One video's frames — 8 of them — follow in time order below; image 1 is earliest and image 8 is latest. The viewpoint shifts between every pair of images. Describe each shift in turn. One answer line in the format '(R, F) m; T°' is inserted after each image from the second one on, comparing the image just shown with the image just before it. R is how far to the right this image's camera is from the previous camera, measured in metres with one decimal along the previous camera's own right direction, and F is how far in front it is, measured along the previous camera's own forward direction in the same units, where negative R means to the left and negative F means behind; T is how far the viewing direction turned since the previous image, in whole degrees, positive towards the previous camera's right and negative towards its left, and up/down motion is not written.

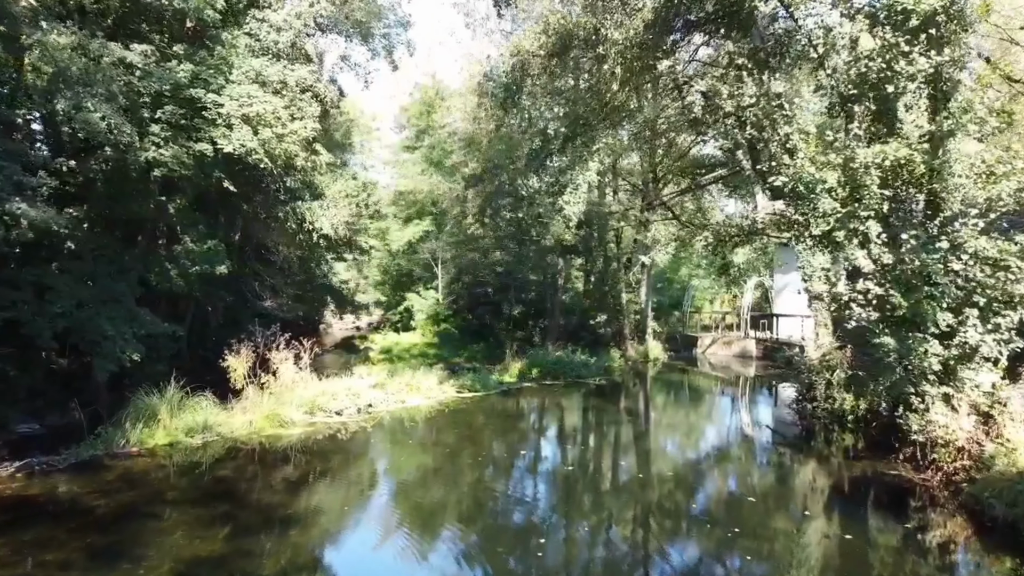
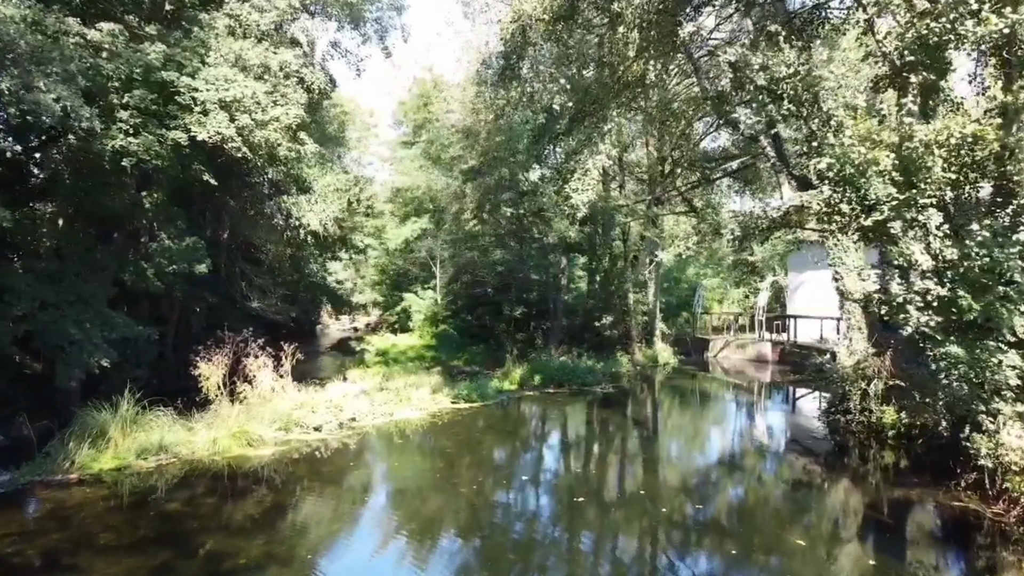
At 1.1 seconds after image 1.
(0.0, +0.9) m; 0°
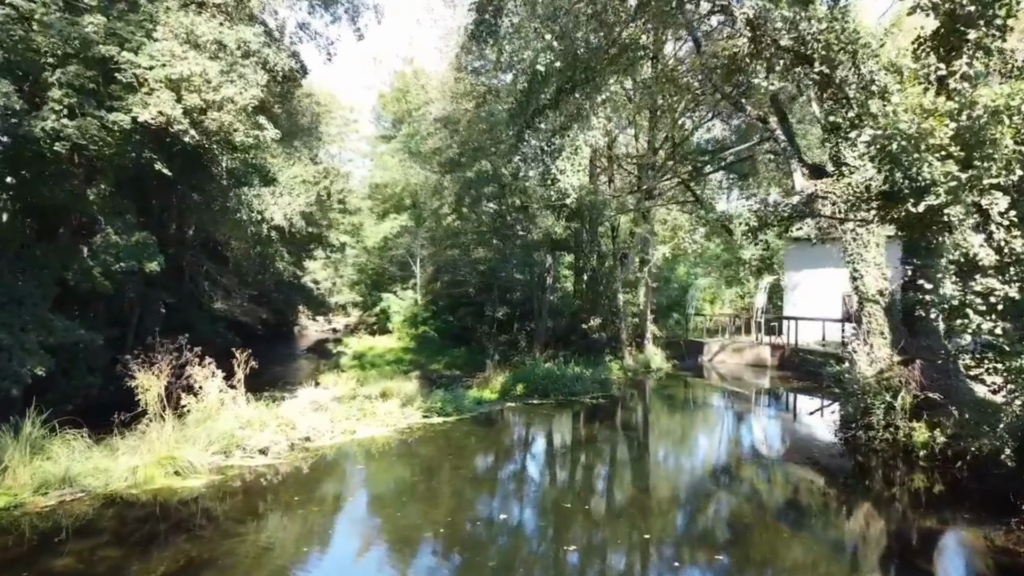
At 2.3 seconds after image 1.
(+0.1, +1.0) m; +1°
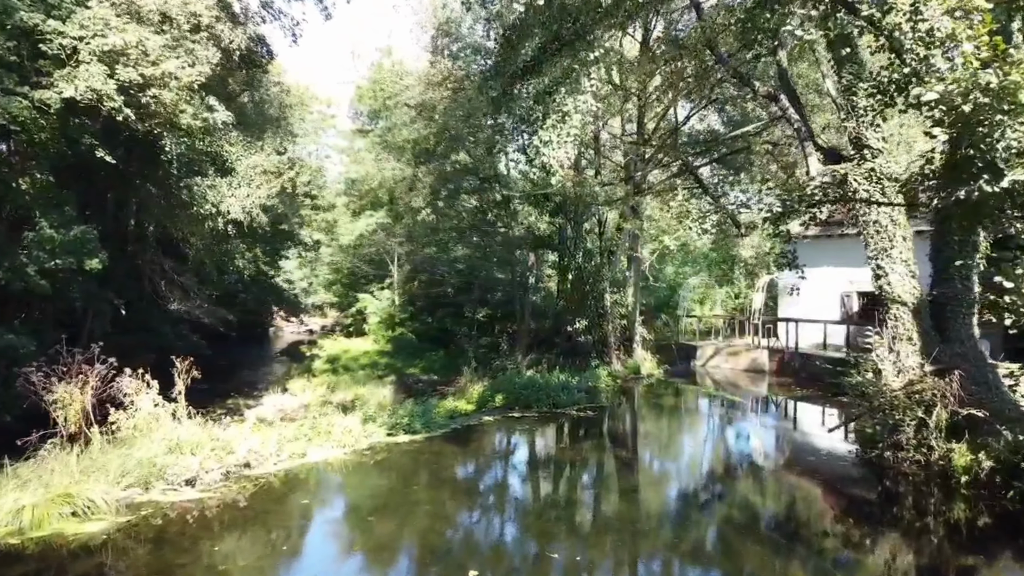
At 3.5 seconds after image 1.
(+0.1, +1.0) m; +1°
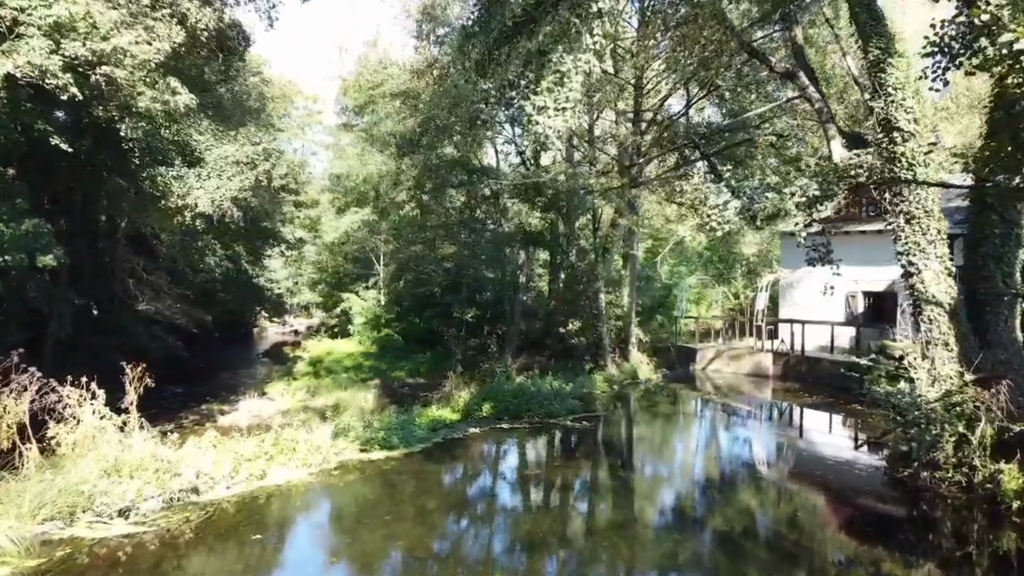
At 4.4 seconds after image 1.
(0.0, +0.8) m; +1°
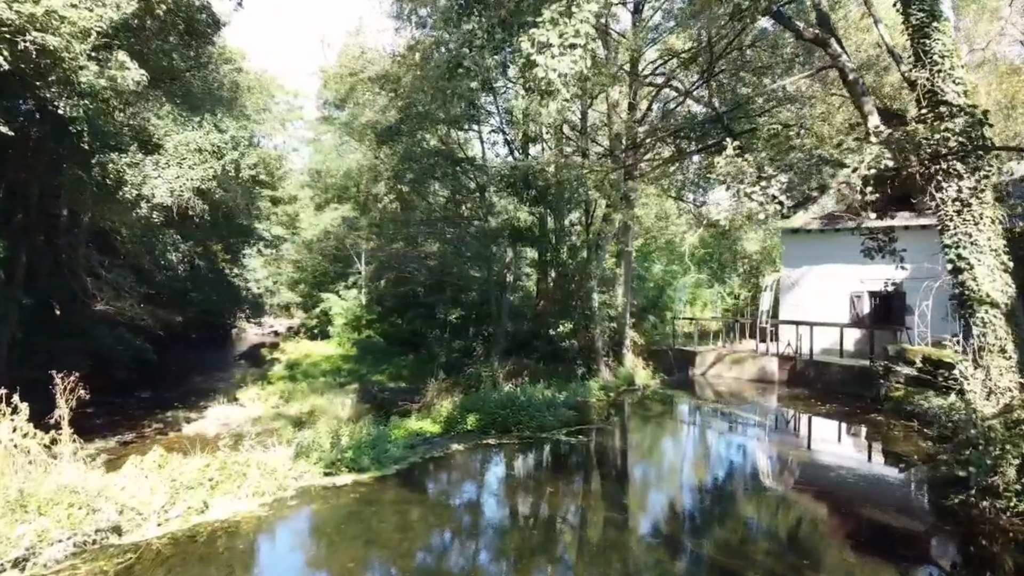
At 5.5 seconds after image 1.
(0.0, +0.9) m; +1°
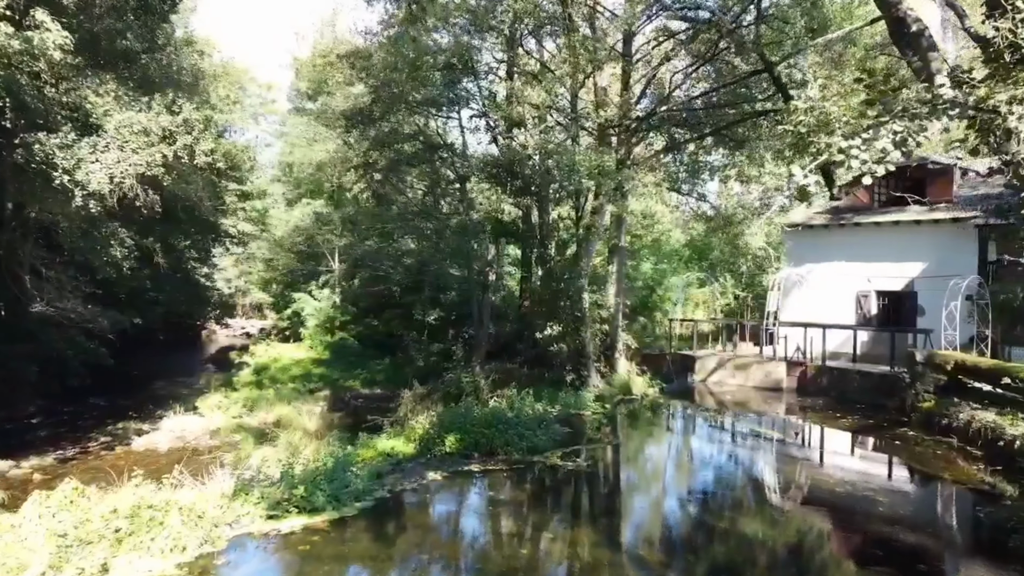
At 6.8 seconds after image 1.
(-0.1, +1.1) m; +1°
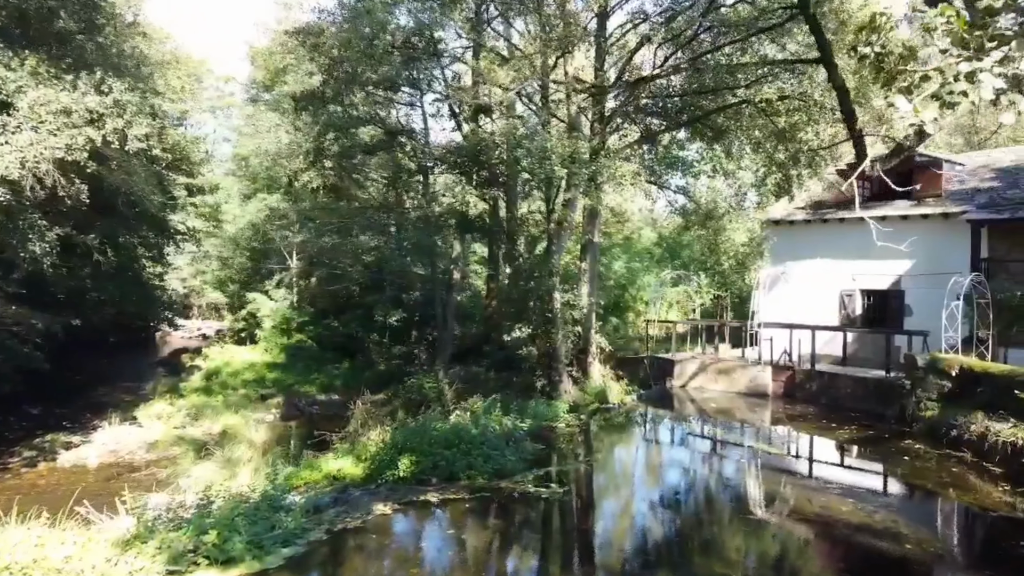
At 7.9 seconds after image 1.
(0.0, +0.9) m; +2°
